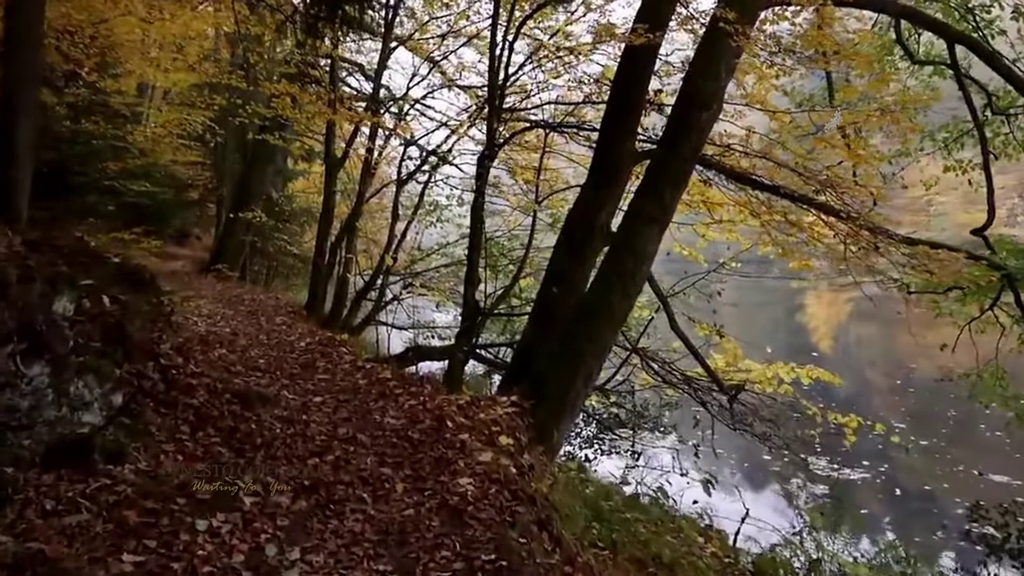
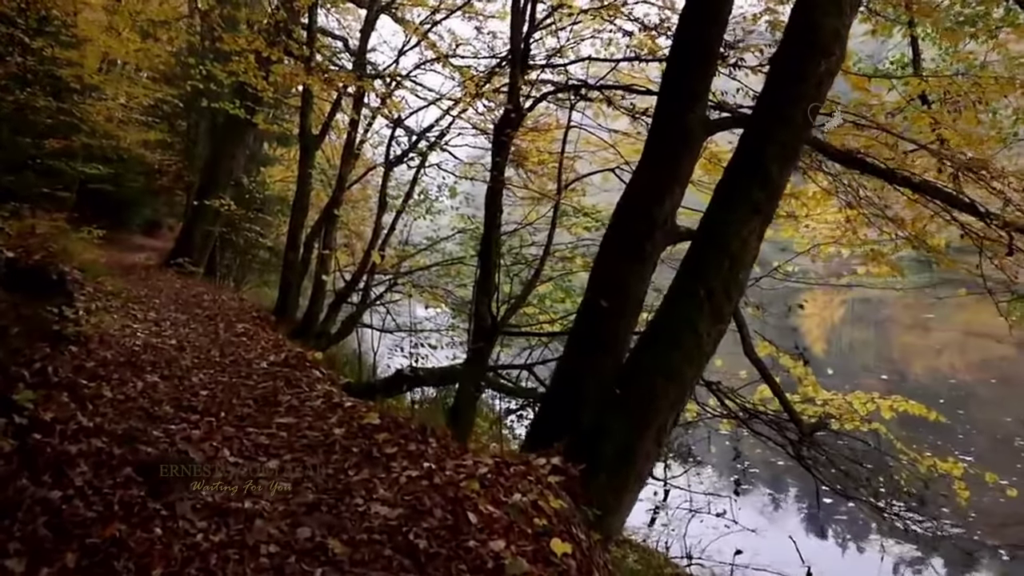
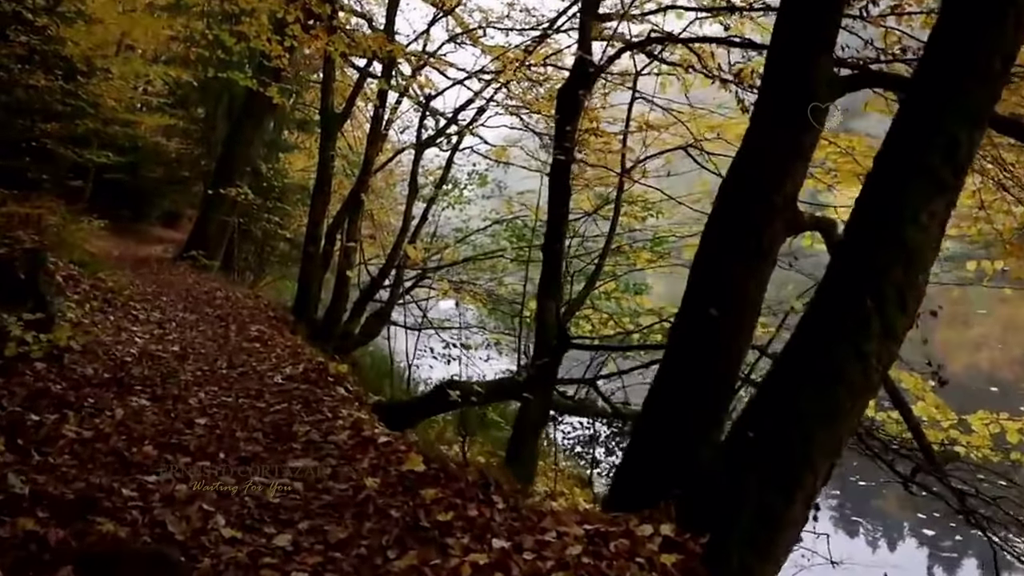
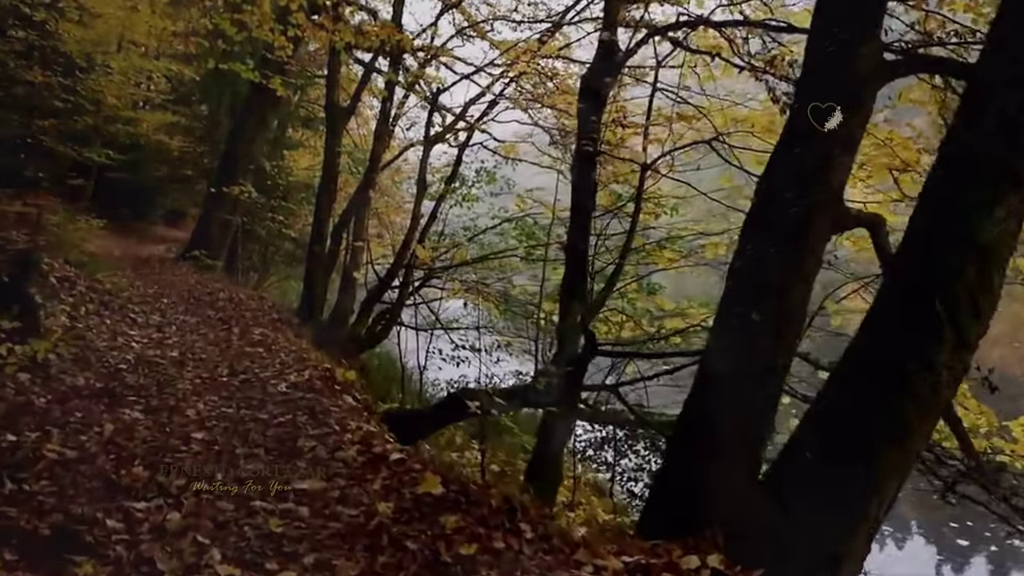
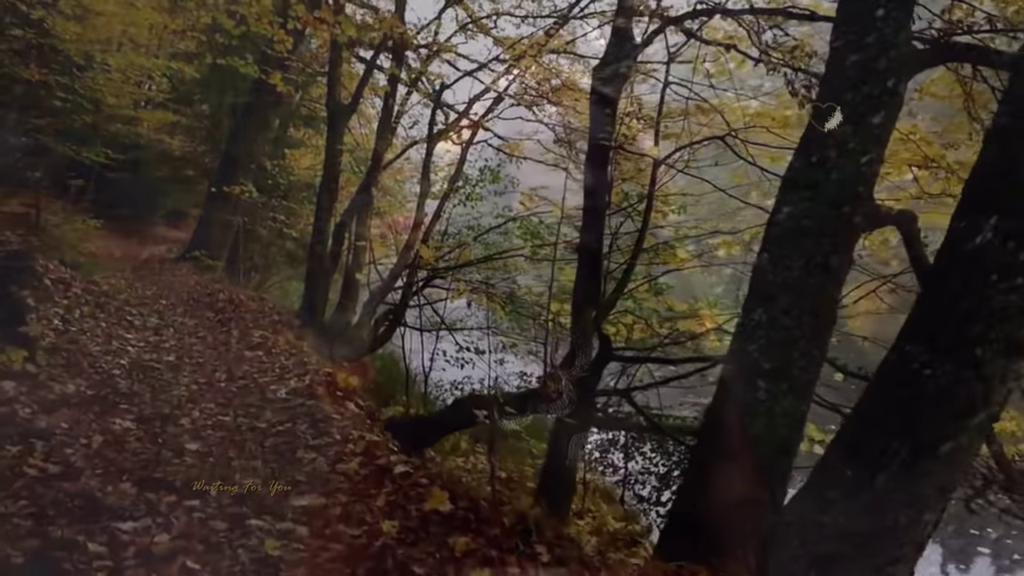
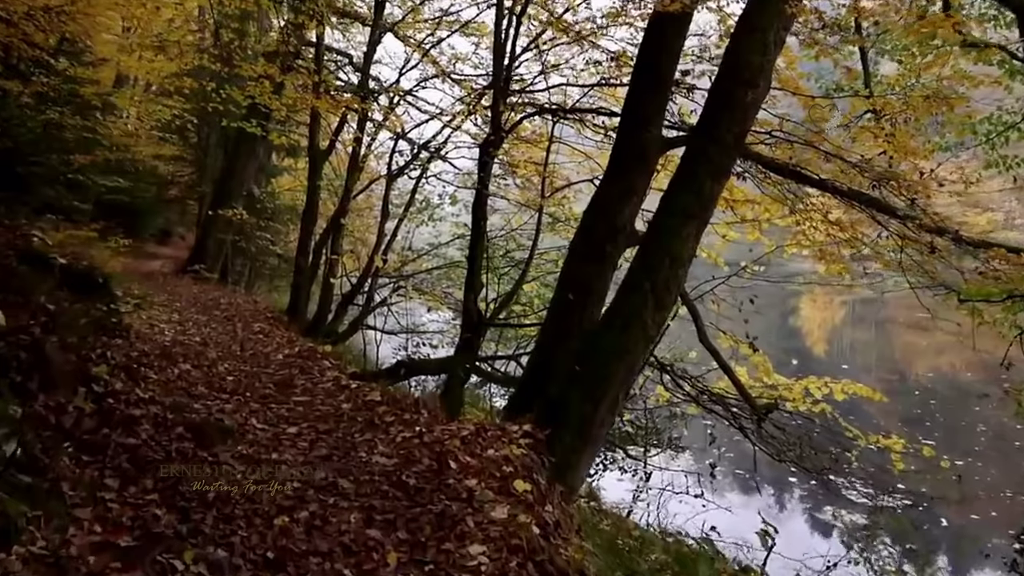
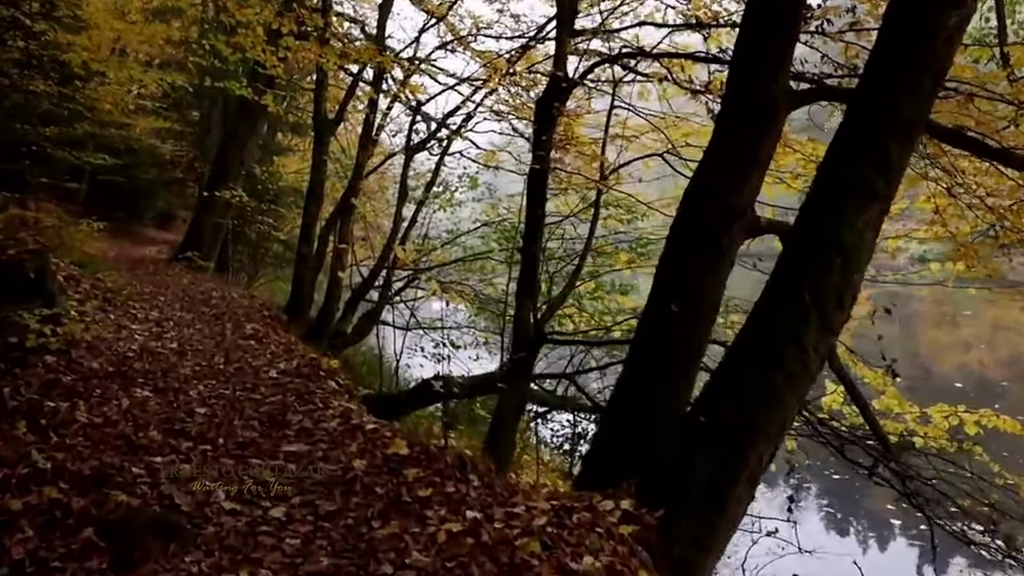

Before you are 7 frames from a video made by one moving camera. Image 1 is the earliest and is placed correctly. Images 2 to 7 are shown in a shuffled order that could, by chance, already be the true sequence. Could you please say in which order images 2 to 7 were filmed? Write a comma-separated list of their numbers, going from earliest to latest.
6, 2, 7, 3, 4, 5
